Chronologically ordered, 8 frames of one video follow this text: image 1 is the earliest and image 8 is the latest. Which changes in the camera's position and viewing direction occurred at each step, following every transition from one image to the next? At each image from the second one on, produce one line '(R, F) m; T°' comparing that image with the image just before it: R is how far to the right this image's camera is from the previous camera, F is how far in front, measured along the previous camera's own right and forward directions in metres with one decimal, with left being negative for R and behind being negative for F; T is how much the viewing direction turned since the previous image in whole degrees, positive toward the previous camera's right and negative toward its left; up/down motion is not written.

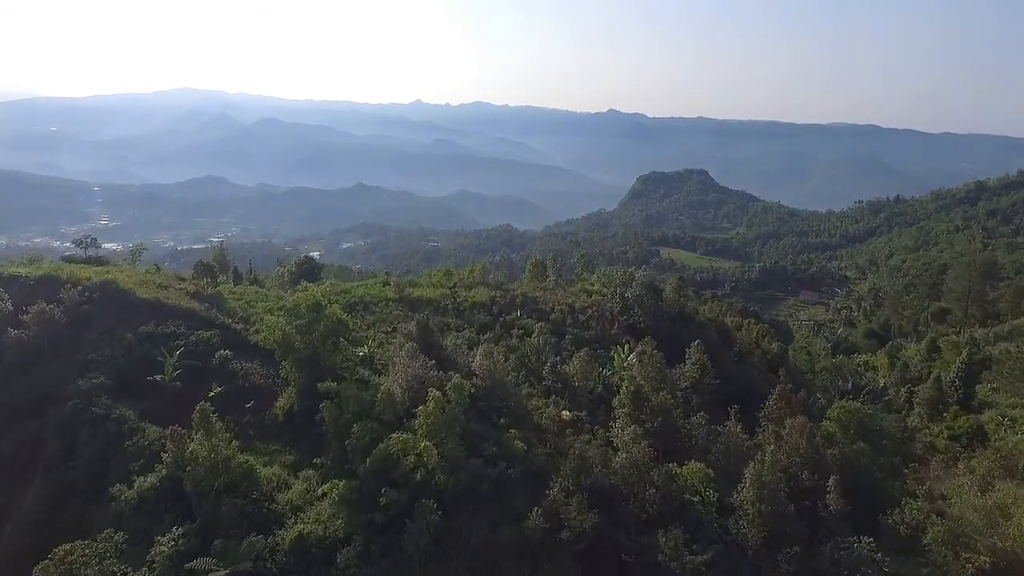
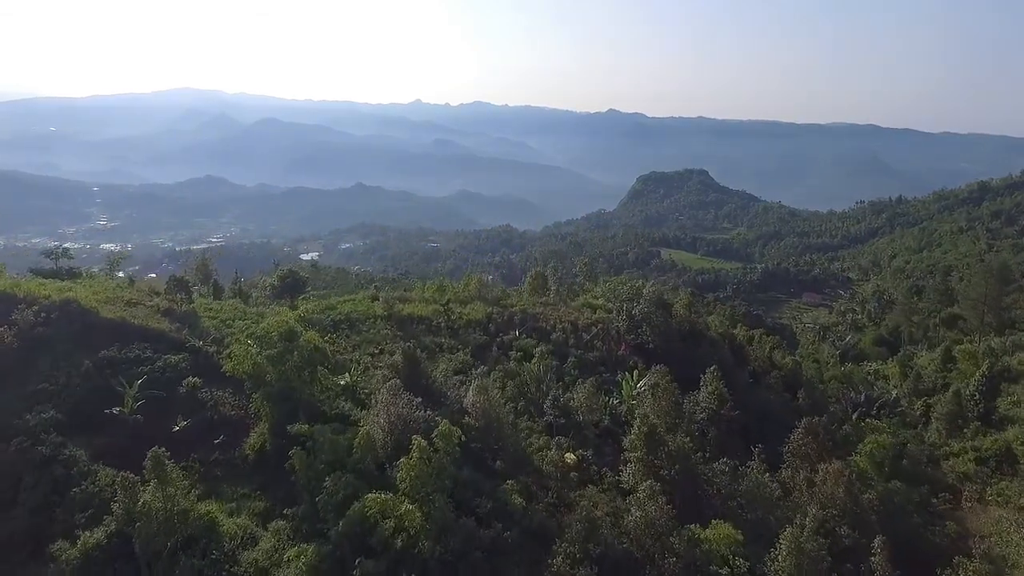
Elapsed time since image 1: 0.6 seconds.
(0.0, +0.9) m; 0°
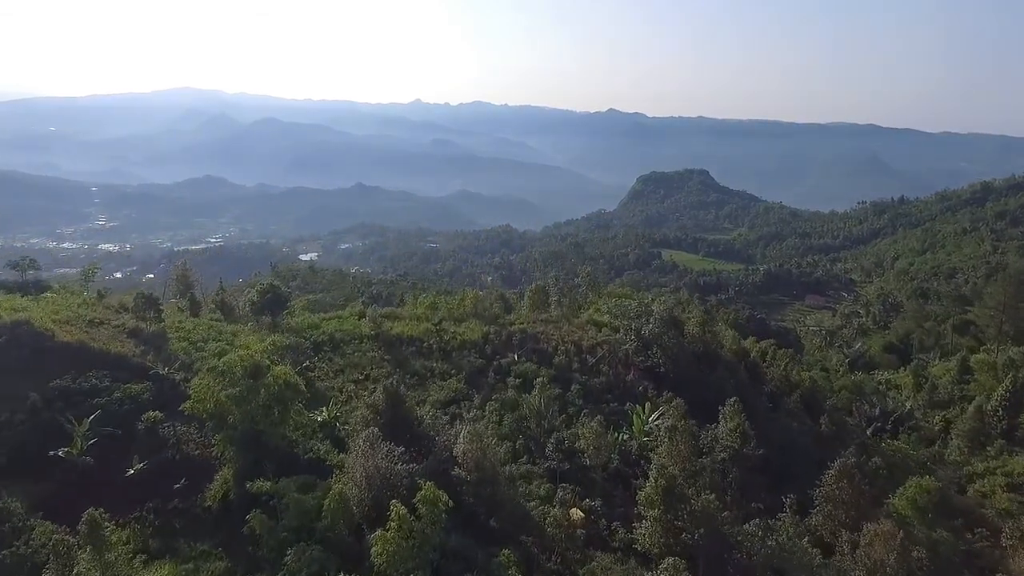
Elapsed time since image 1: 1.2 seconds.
(0.0, +0.9) m; 0°
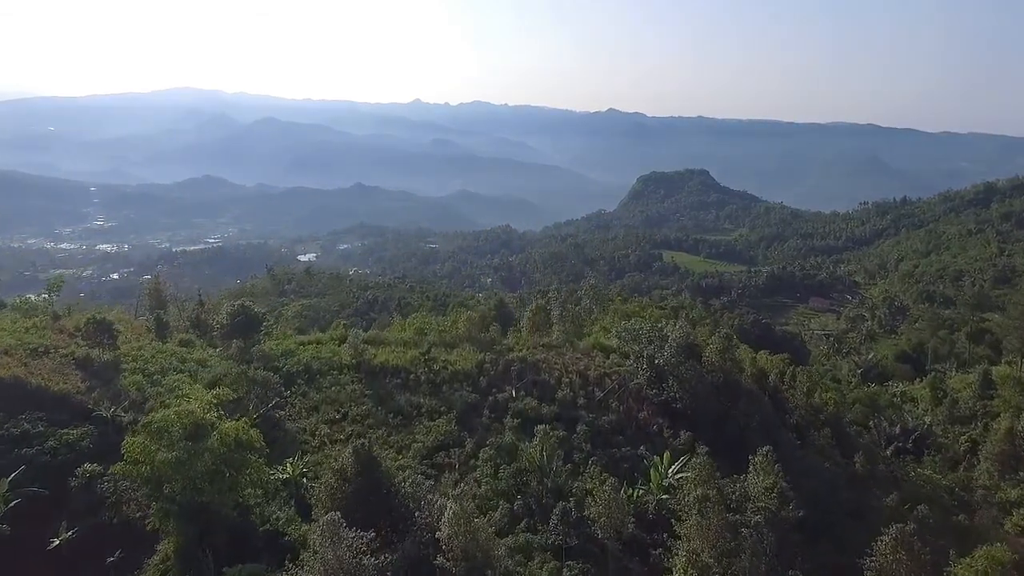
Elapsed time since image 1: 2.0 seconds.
(0.0, +1.1) m; 0°
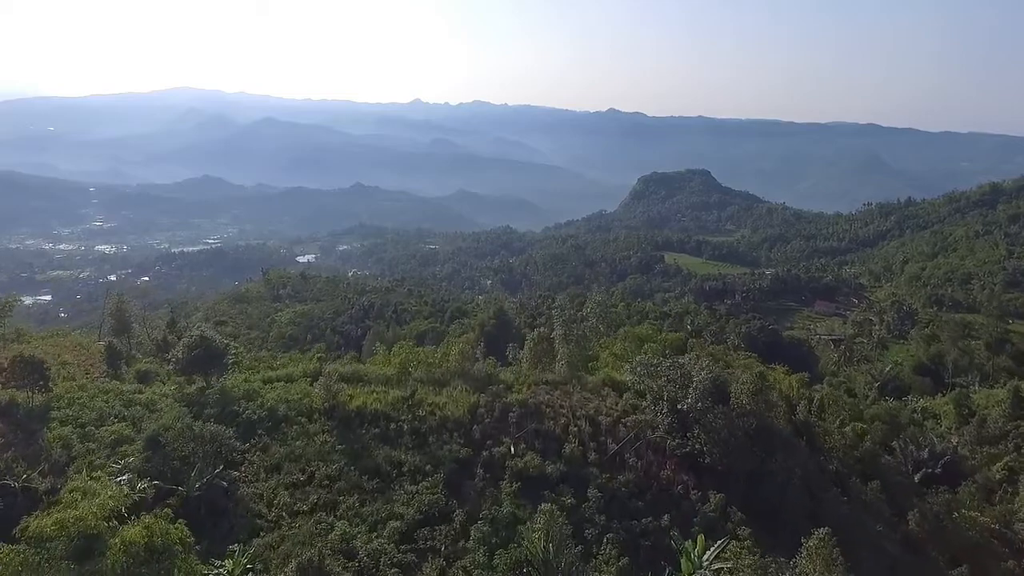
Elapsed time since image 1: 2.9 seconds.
(0.0, +1.3) m; 0°
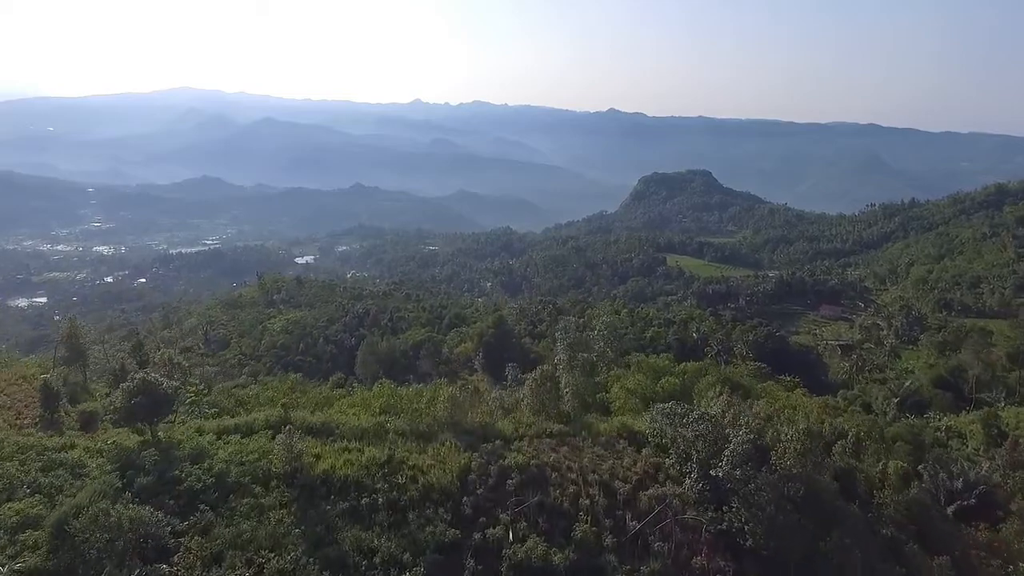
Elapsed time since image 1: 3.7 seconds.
(0.0, +1.3) m; 0°
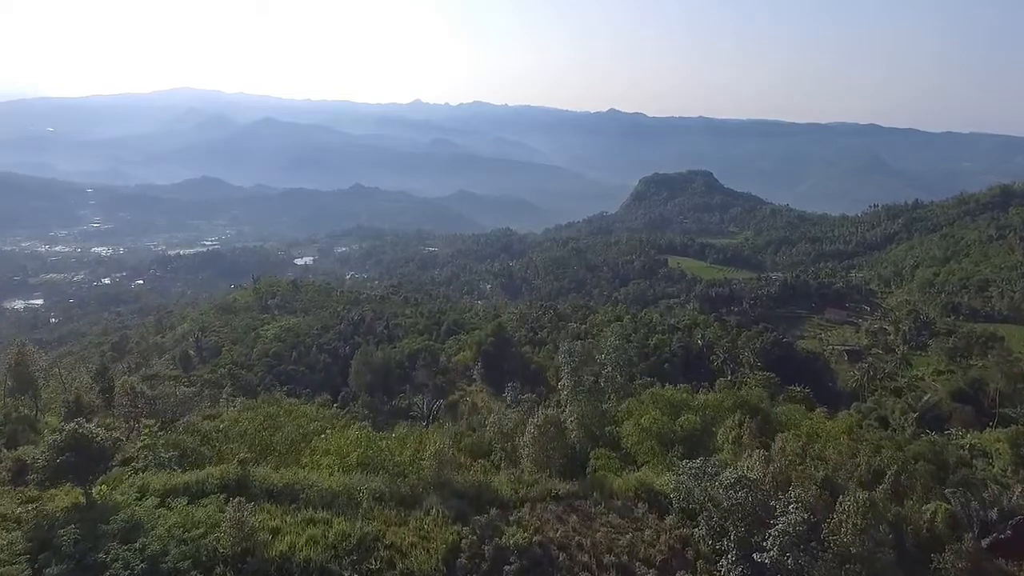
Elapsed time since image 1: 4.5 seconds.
(0.0, +1.2) m; 0°
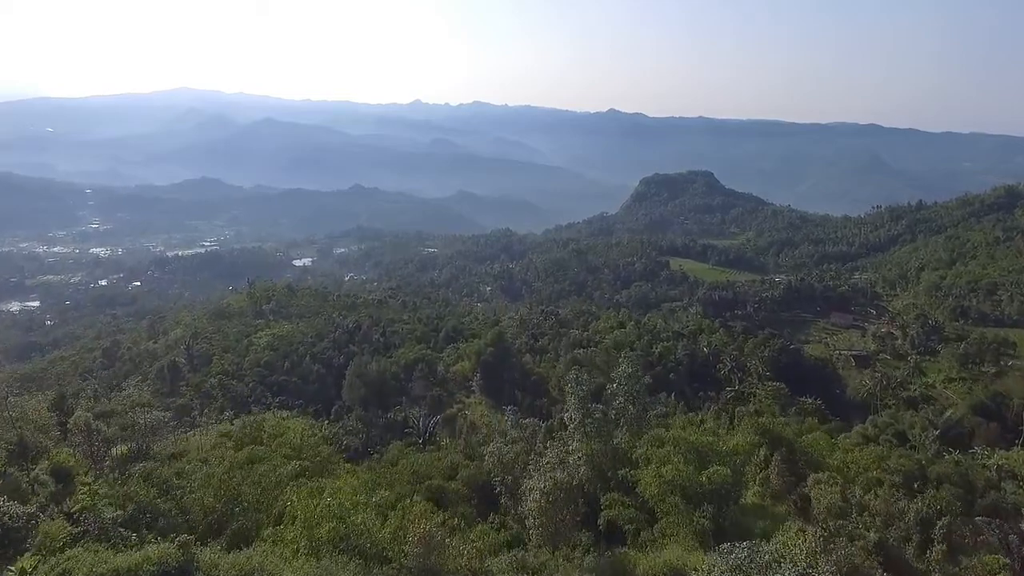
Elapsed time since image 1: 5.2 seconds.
(0.0, +1.2) m; 0°
